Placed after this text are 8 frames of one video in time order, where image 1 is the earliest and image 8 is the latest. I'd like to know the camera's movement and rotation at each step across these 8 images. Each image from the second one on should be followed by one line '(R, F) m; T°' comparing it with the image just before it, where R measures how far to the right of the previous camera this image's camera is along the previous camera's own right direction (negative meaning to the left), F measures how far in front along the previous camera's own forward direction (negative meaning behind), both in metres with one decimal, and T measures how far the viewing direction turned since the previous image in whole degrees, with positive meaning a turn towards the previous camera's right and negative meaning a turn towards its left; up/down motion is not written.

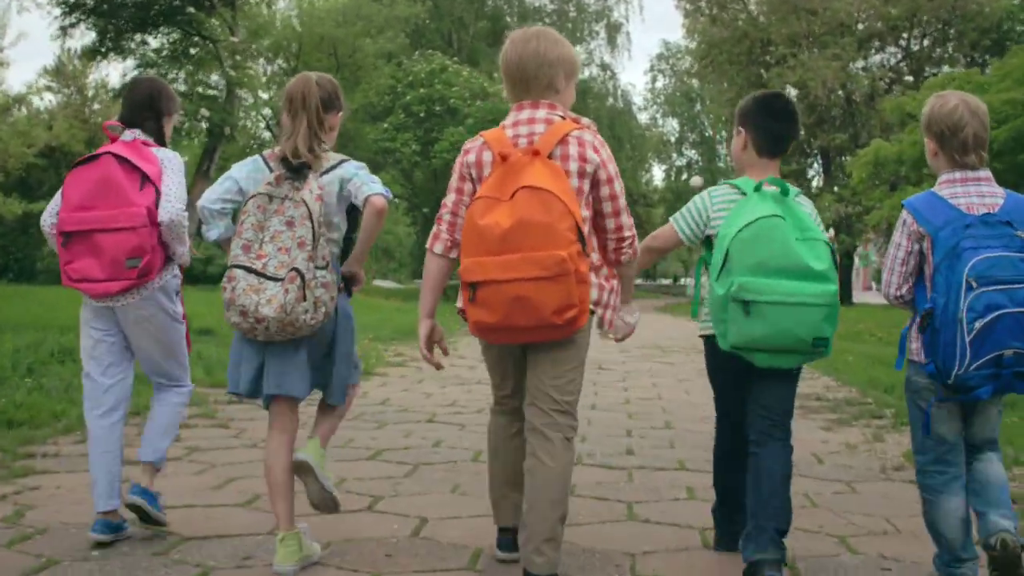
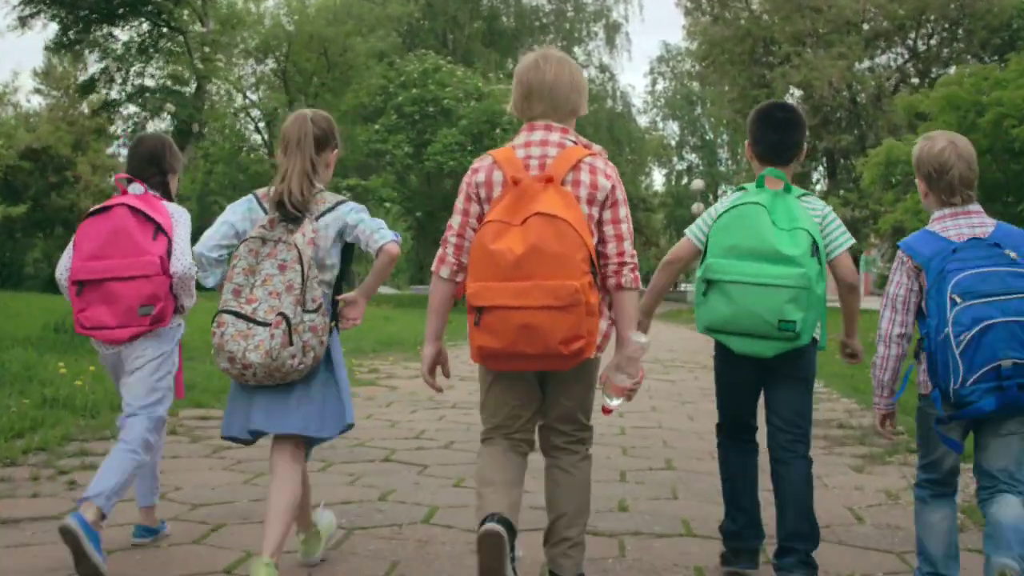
(+0.2, +1.0) m; 0°
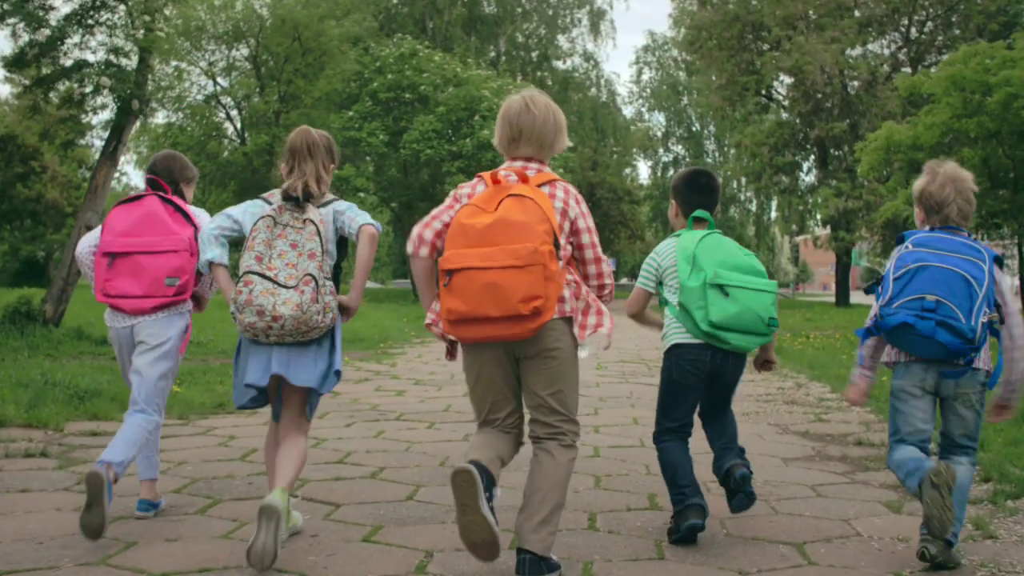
(+0.2, +1.2) m; +1°
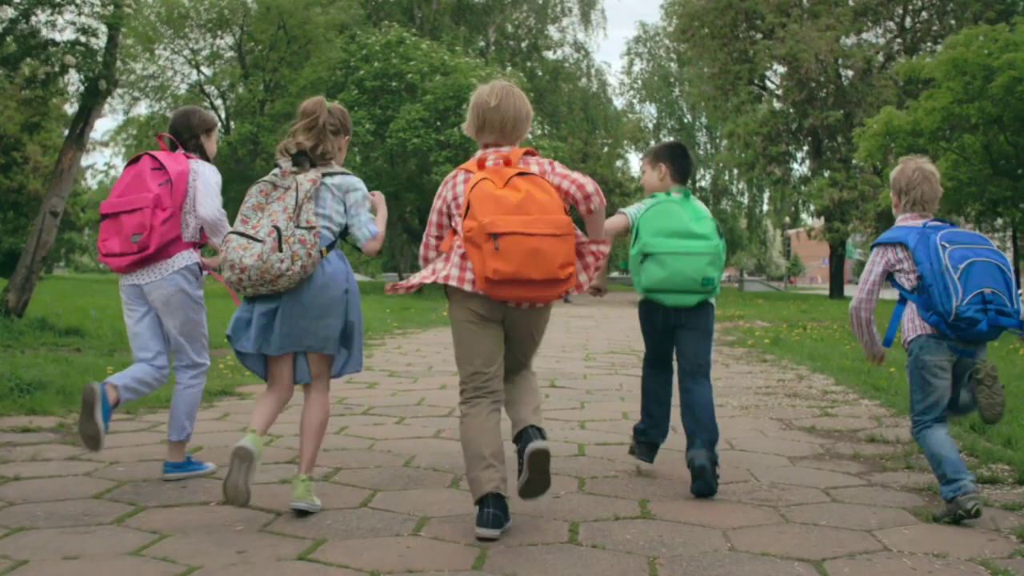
(+0.1, +0.6) m; +1°
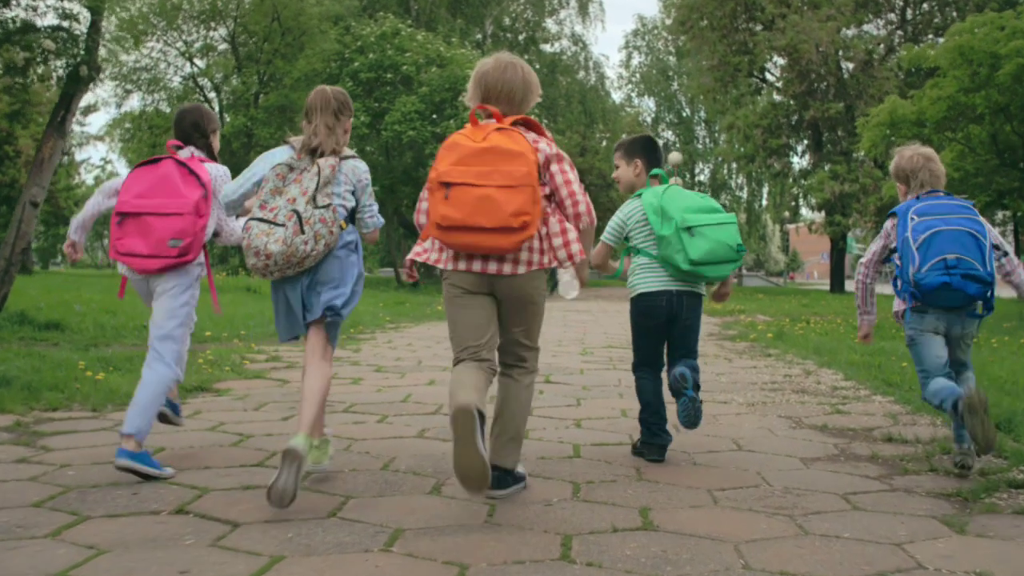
(0.0, +0.4) m; 0°
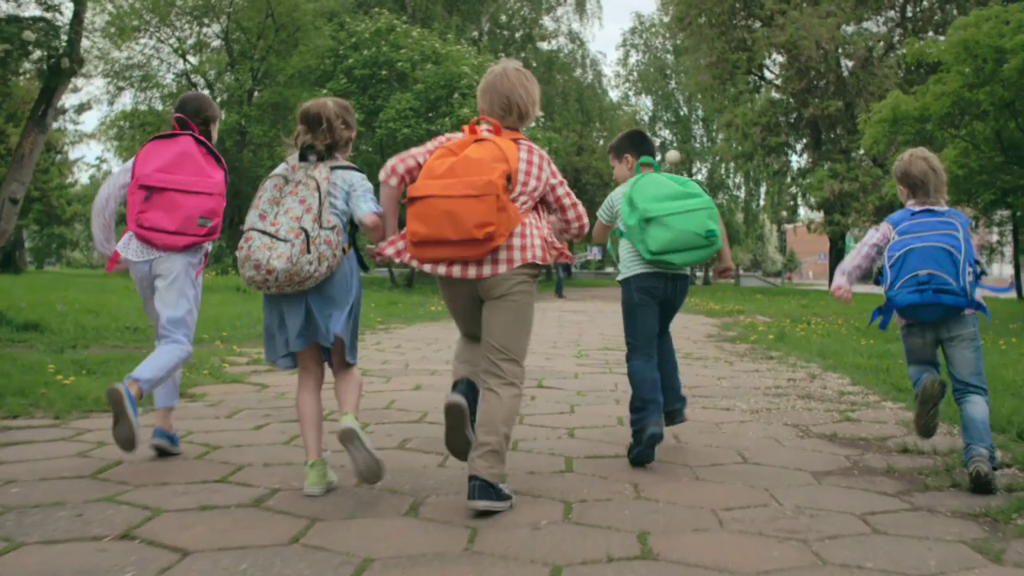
(0.0, +0.3) m; 0°
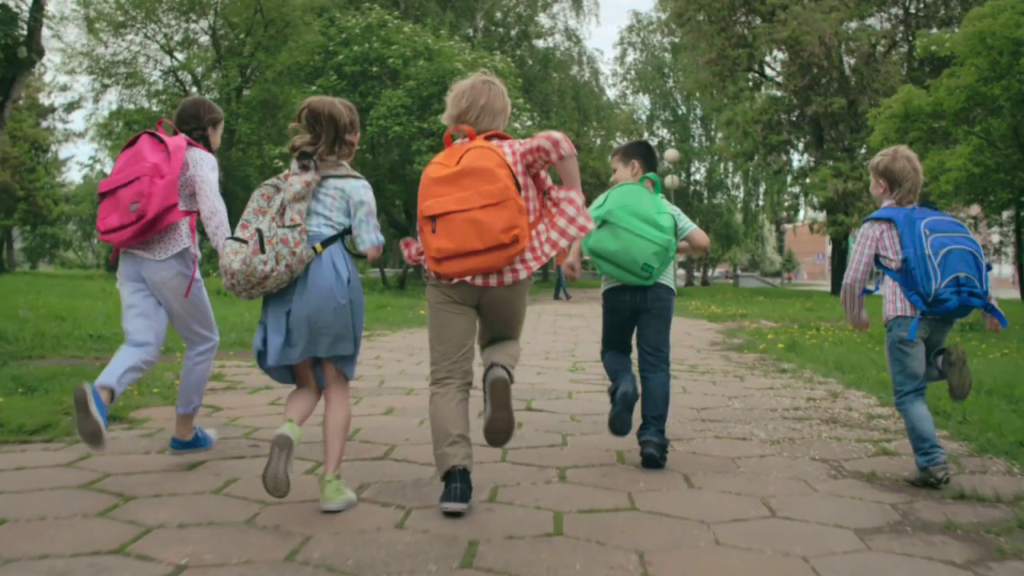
(+0.1, +0.8) m; 0°
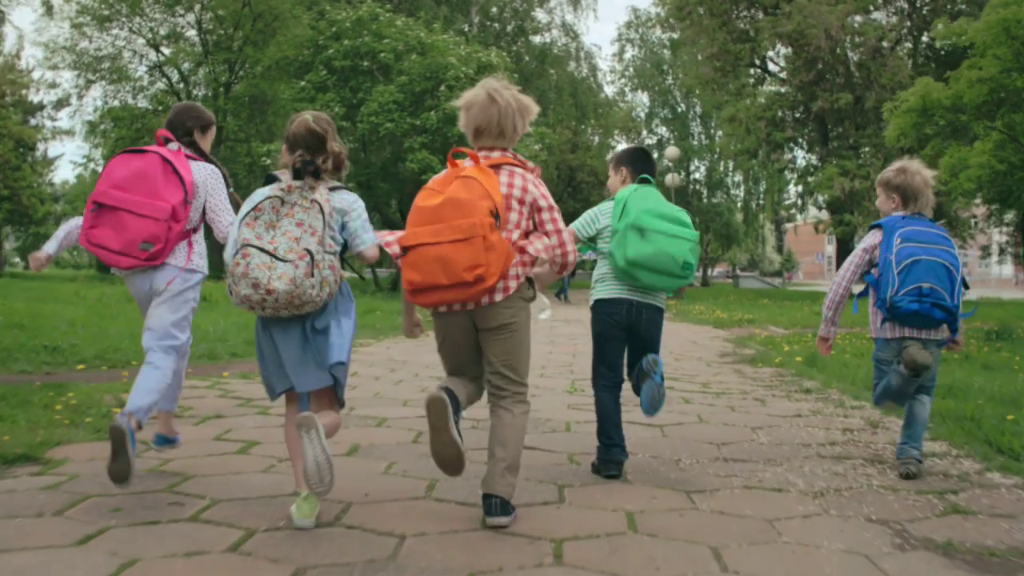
(0.0, +0.9) m; 0°
